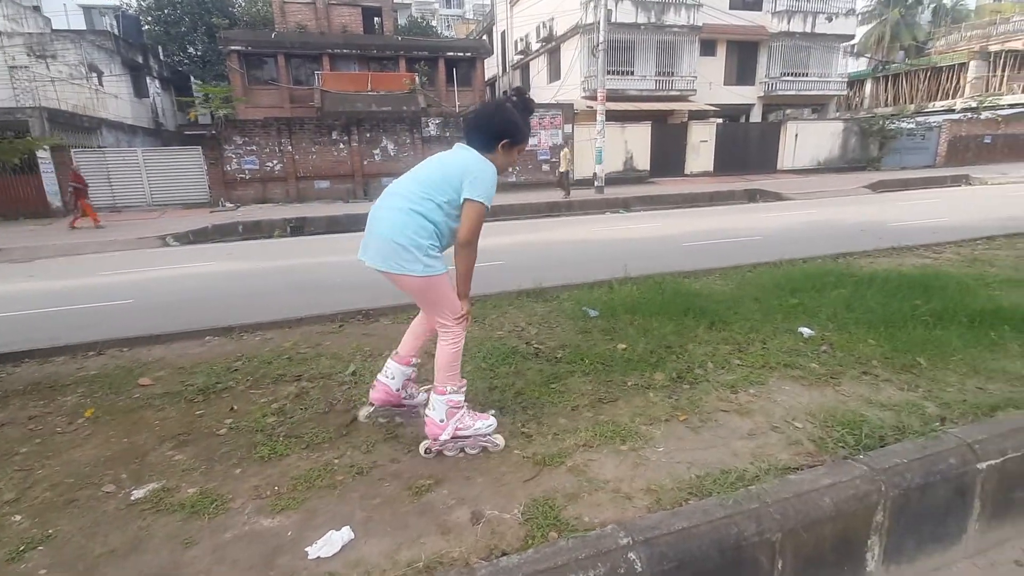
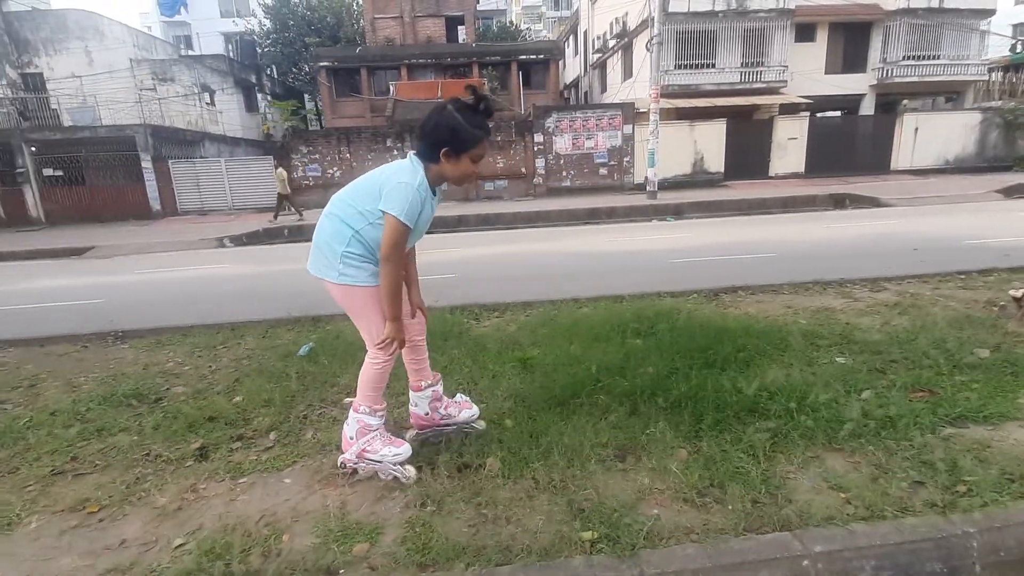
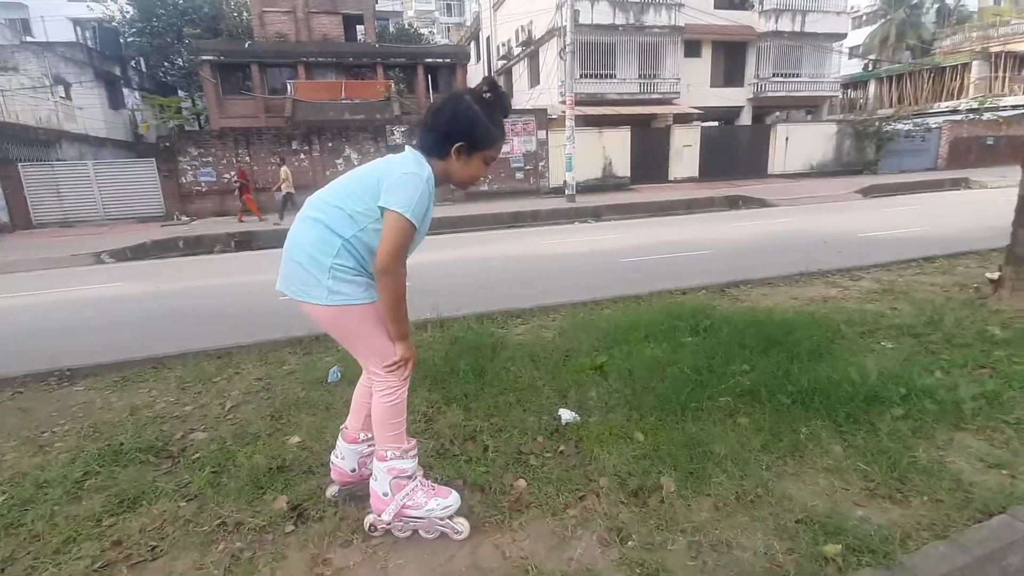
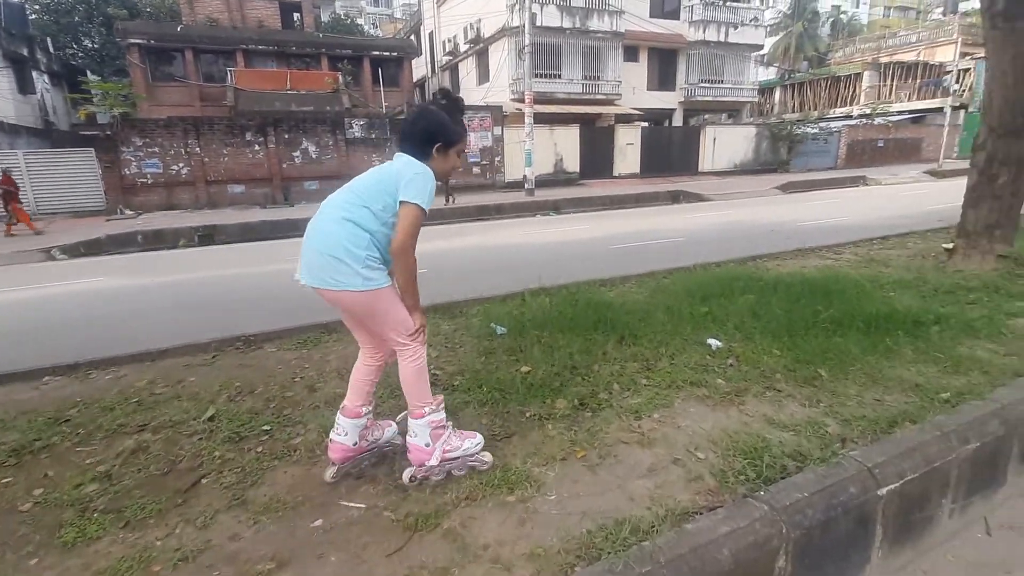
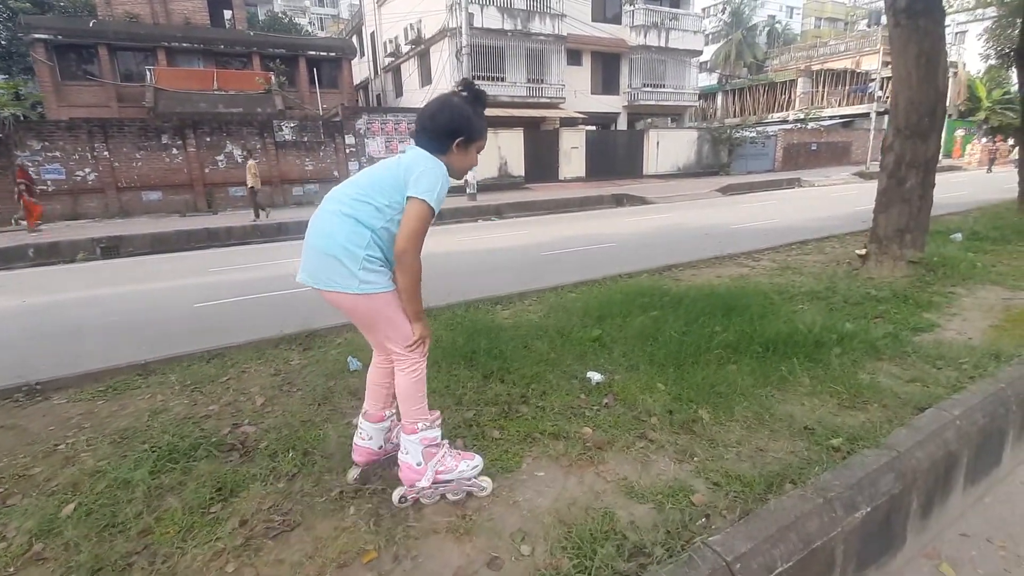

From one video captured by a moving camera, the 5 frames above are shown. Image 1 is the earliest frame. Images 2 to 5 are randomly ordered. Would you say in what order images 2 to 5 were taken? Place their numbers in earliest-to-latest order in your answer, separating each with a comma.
4, 5, 3, 2
